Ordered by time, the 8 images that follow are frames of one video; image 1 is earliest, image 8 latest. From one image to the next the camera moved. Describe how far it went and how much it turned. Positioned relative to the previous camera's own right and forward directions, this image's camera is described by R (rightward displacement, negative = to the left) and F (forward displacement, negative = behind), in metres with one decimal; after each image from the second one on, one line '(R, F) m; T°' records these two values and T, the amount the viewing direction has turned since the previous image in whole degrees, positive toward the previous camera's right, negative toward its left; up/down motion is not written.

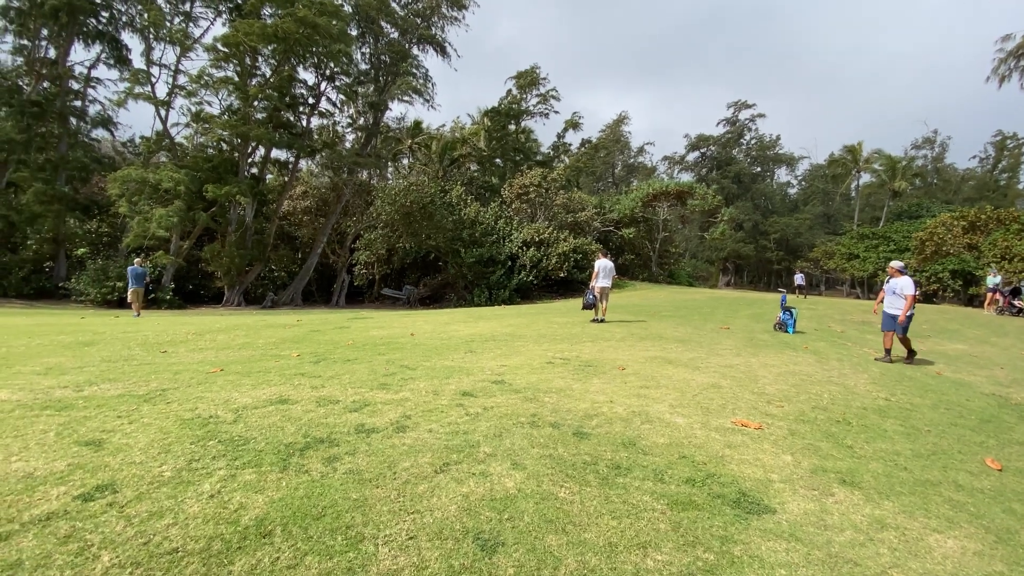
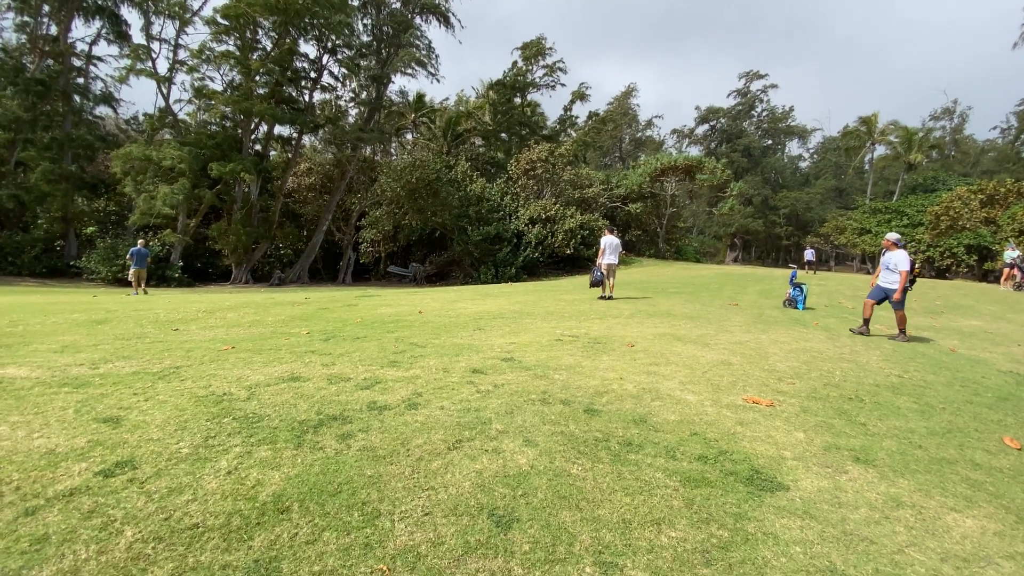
(0.0, 0.0) m; -1°
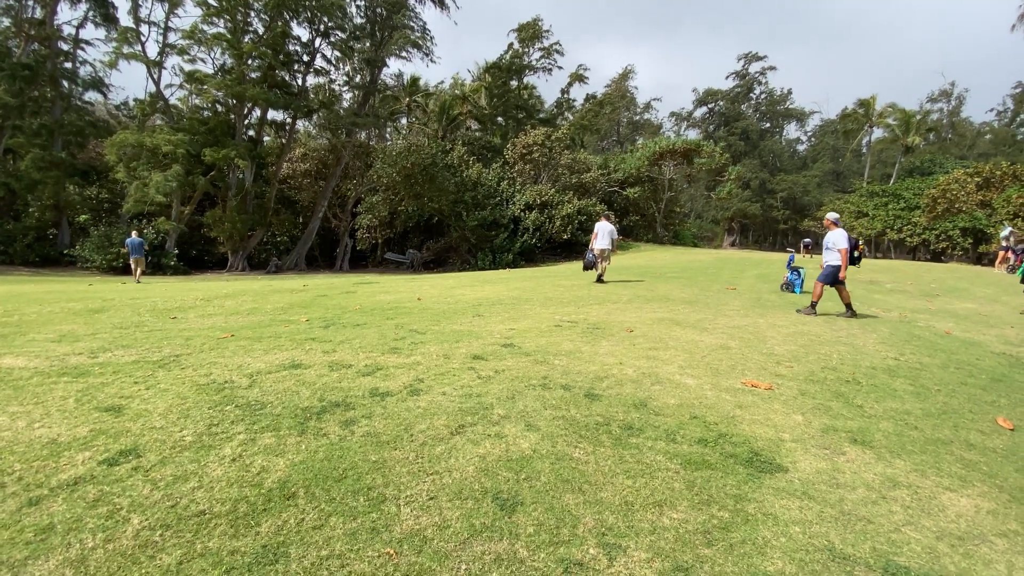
(0.0, 0.0) m; 0°
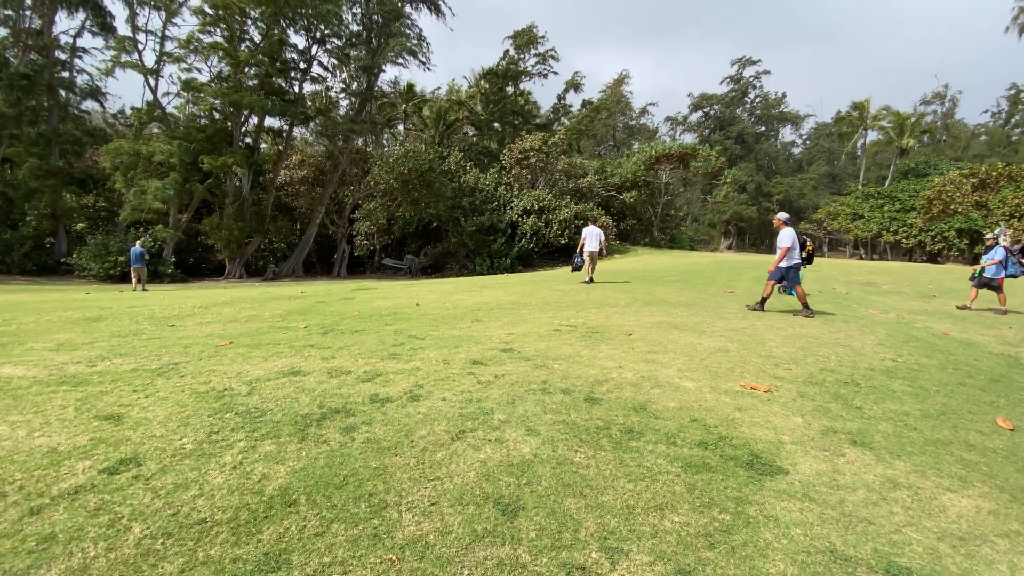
(0.0, 0.0) m; 0°
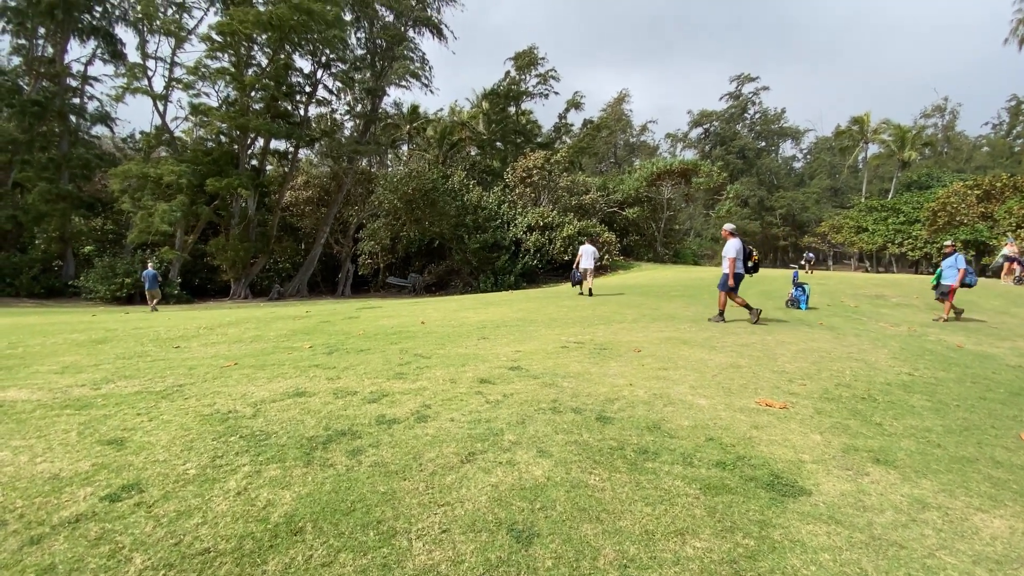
(0.0, +0.1) m; 0°
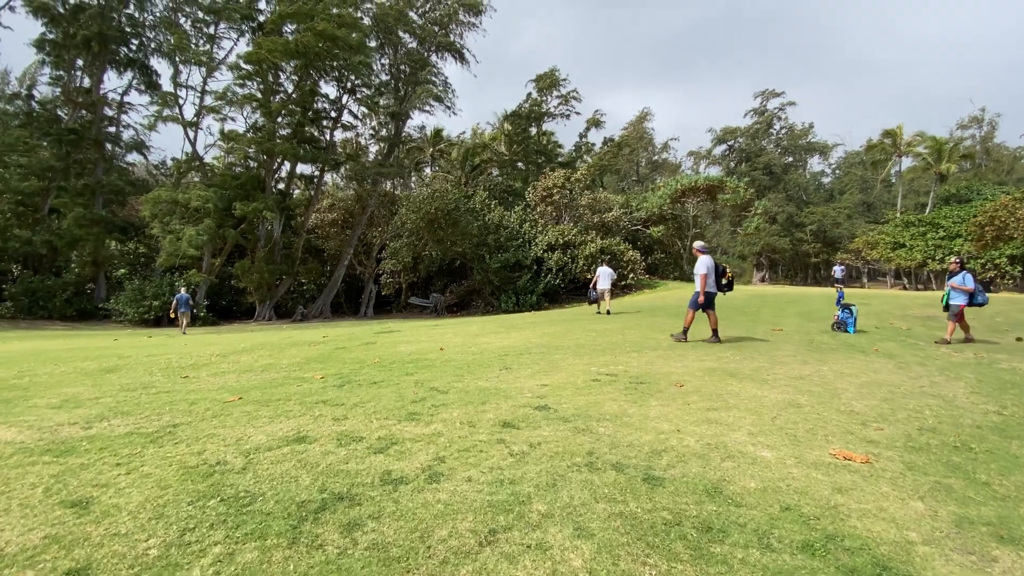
(0.0, +0.5) m; -3°
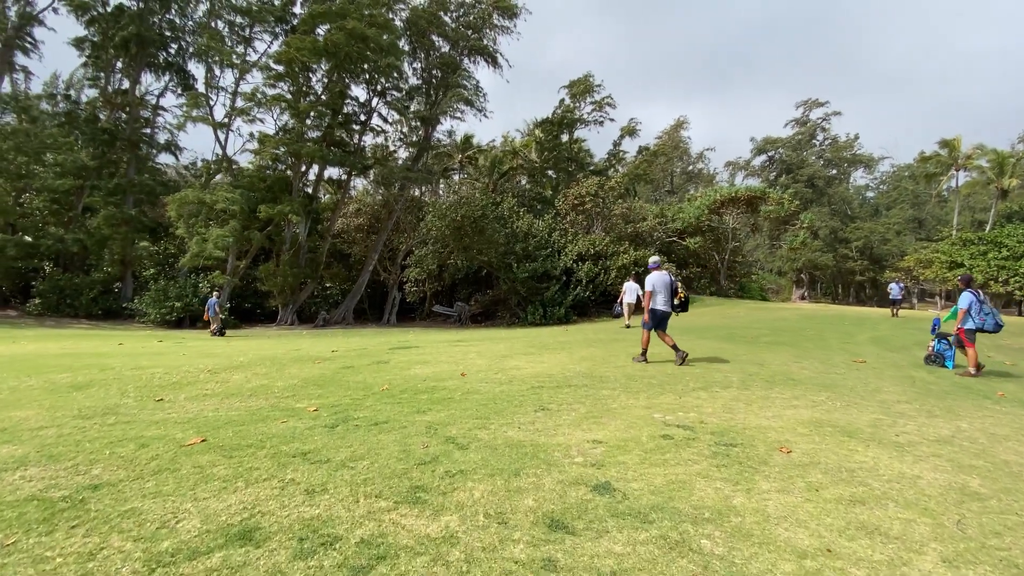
(-0.2, +1.3) m; -3°
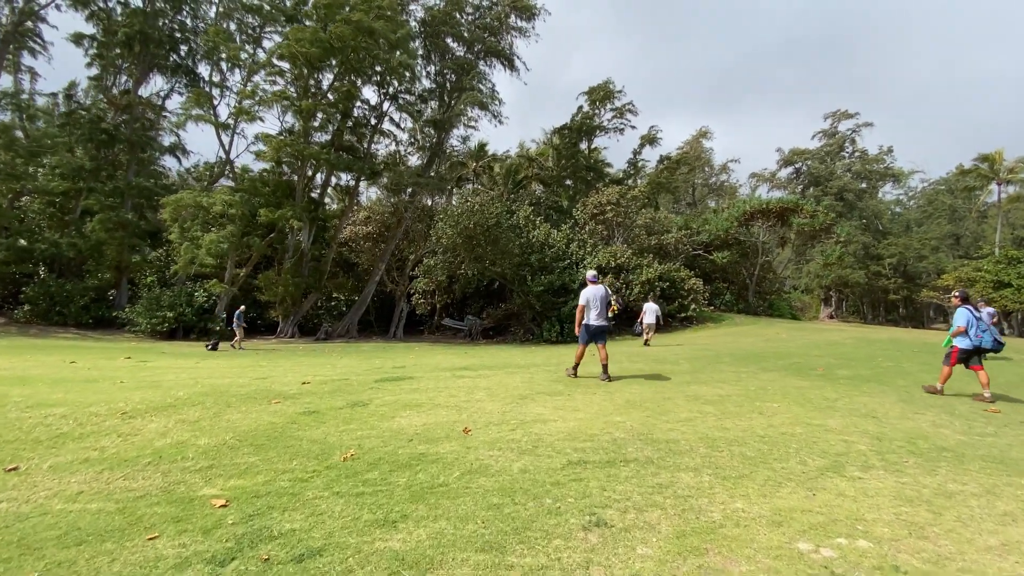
(-0.1, +2.0) m; -2°
